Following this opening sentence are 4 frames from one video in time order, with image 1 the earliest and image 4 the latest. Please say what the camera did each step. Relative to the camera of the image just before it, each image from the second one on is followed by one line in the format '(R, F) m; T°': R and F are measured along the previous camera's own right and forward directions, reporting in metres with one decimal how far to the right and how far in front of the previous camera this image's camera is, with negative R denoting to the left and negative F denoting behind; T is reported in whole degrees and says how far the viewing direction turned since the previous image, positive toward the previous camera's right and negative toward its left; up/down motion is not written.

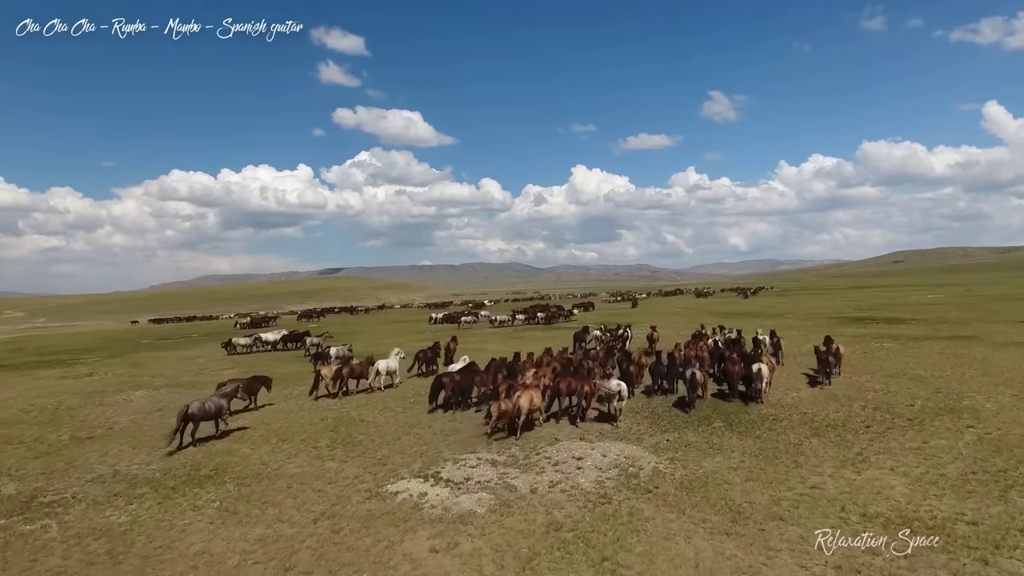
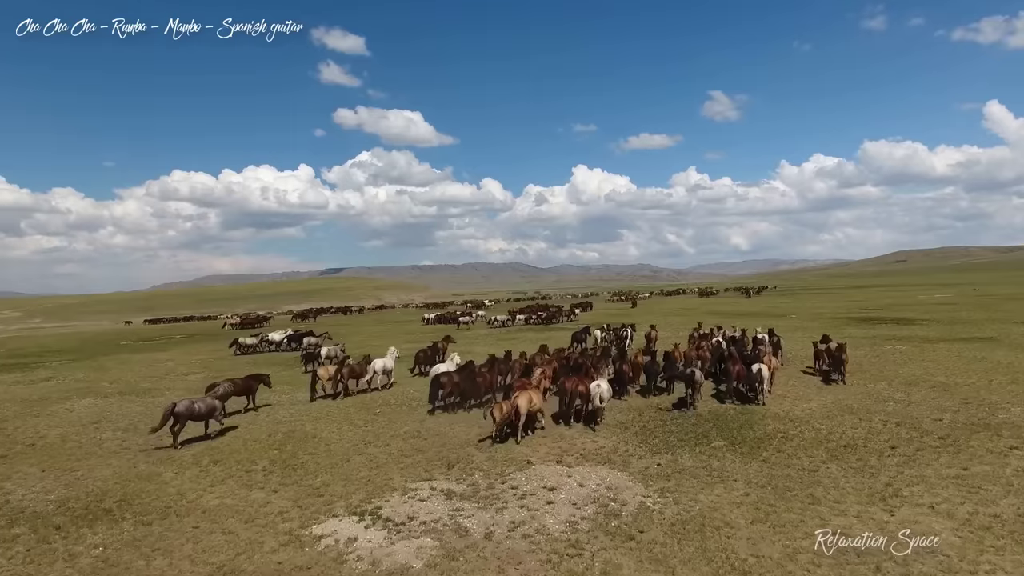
(+0.6, +2.1) m; 0°
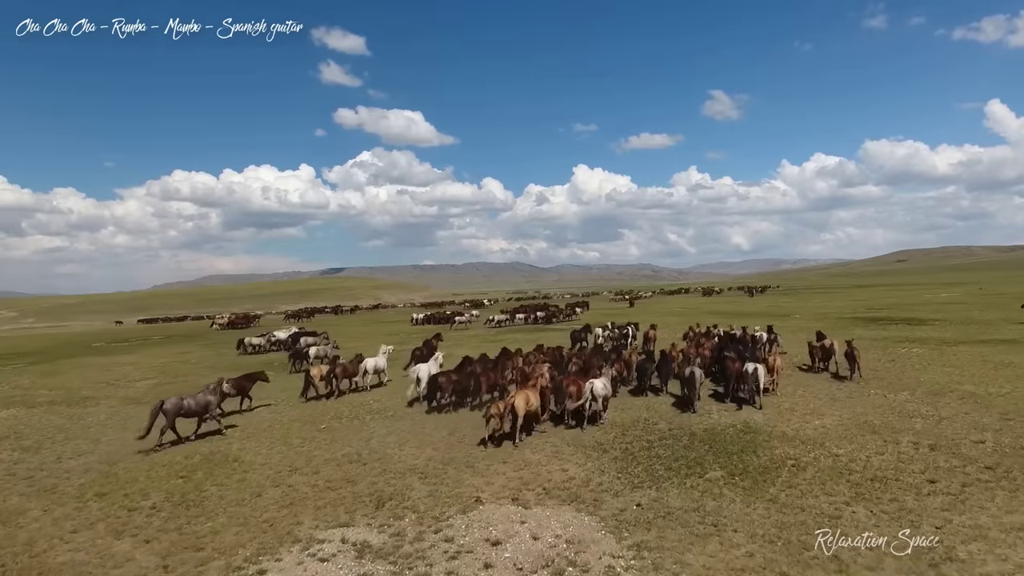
(+0.8, +2.5) m; 0°
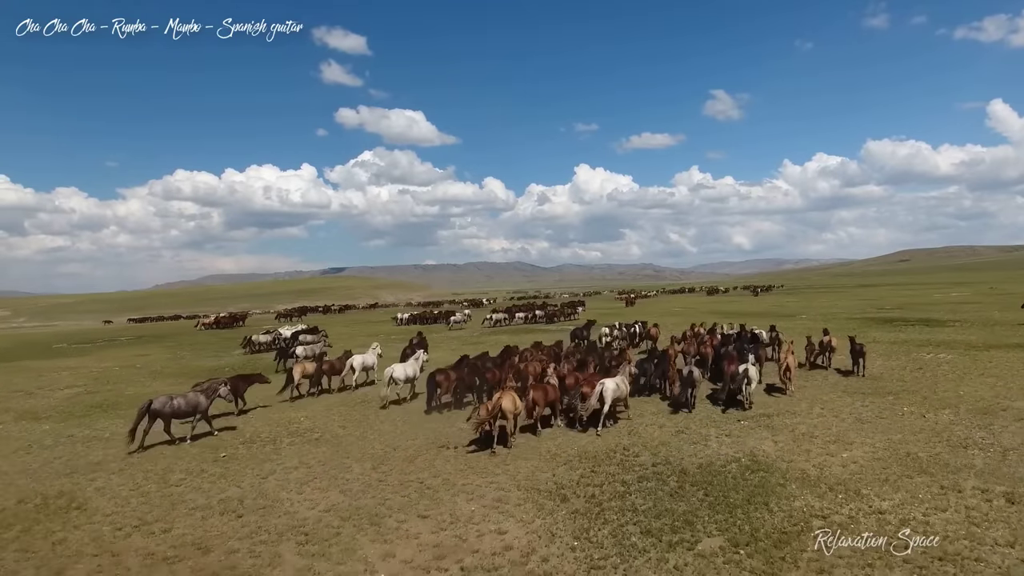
(+1.0, +3.2) m; 0°
